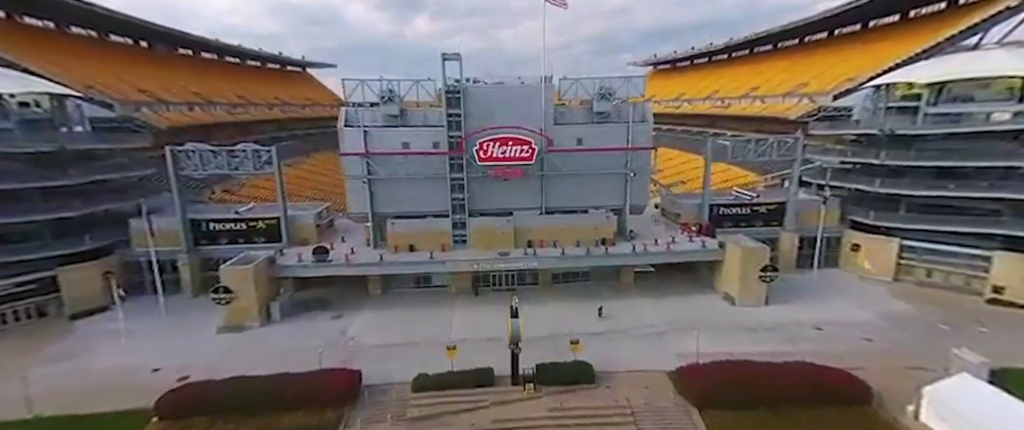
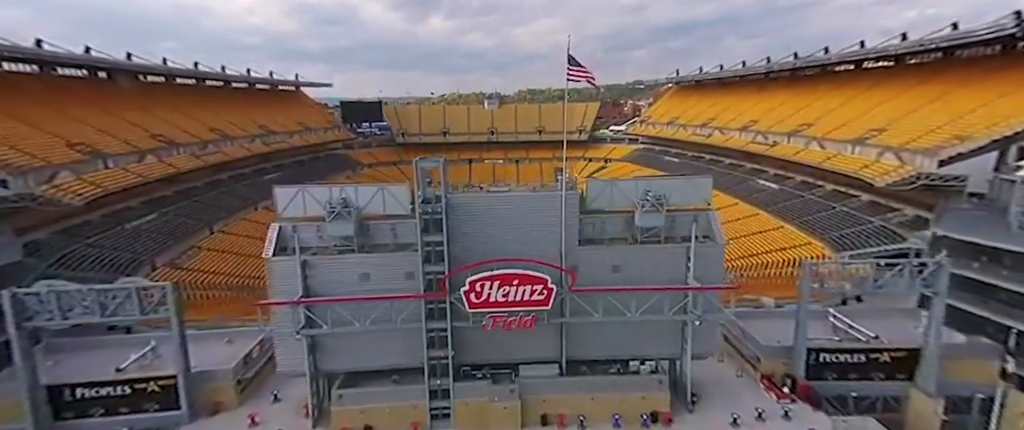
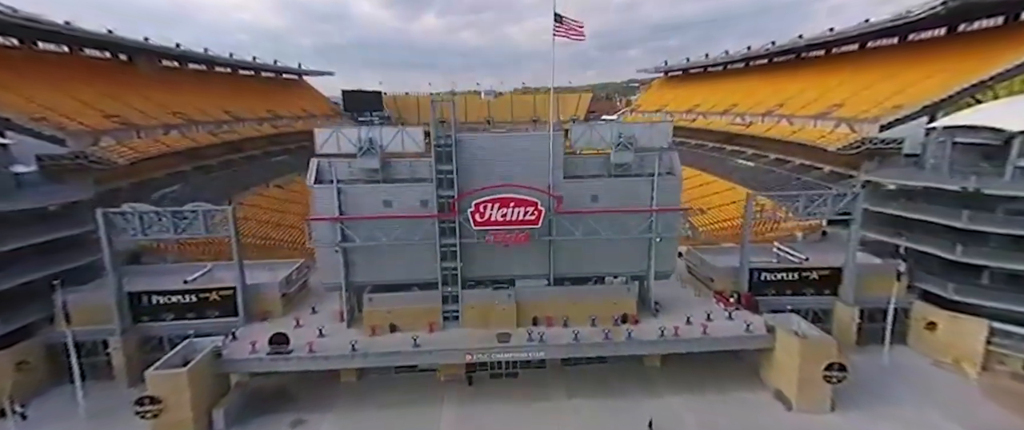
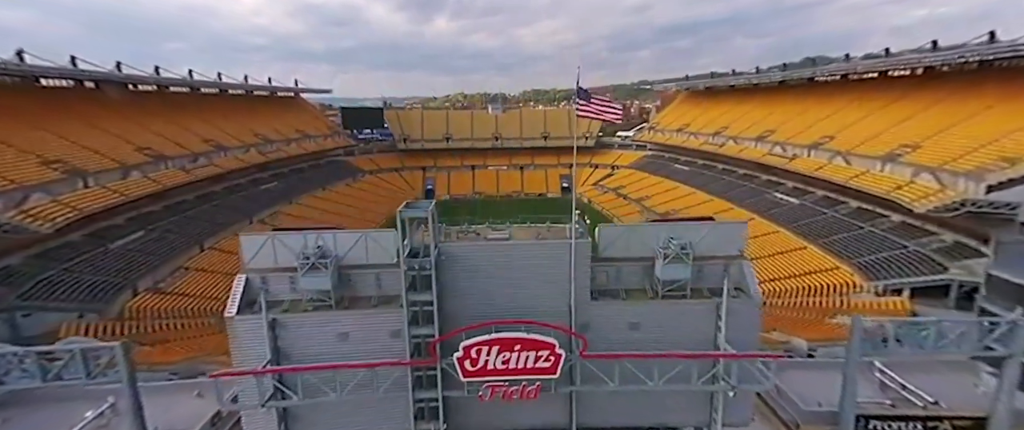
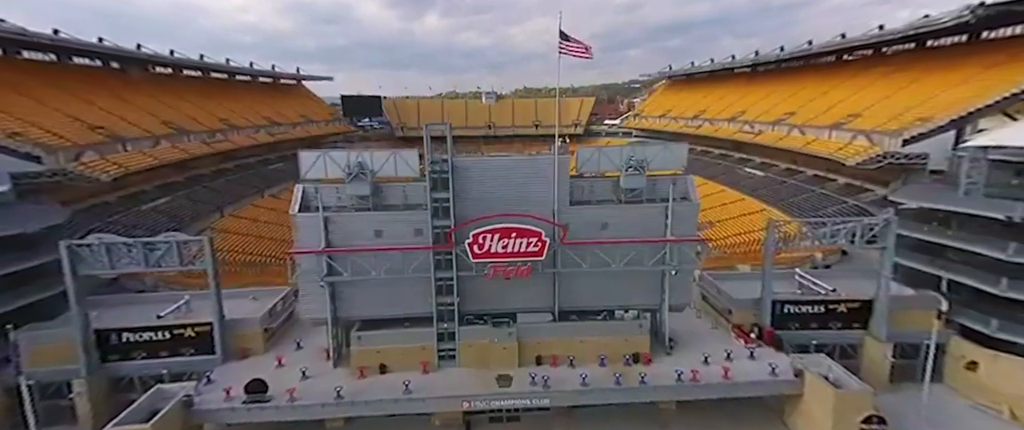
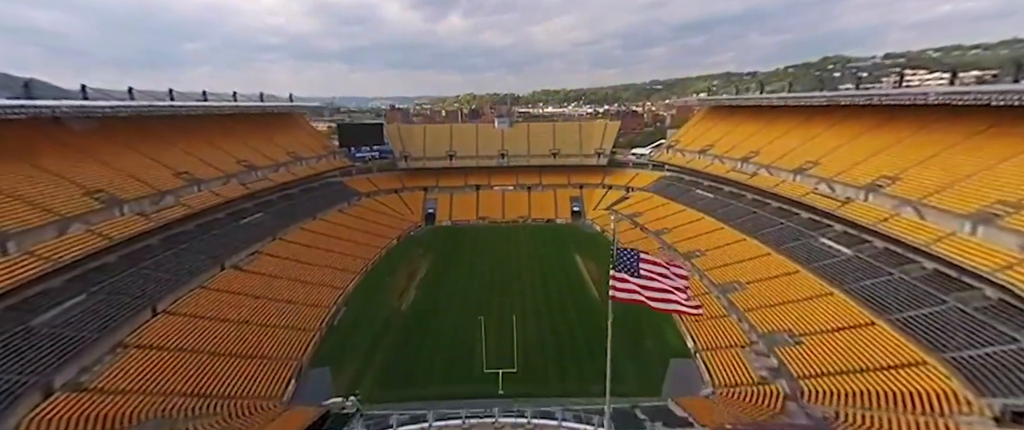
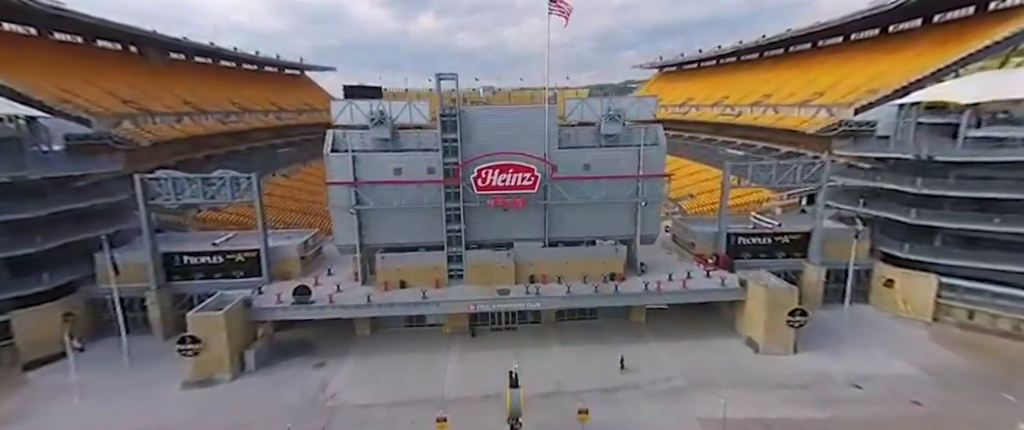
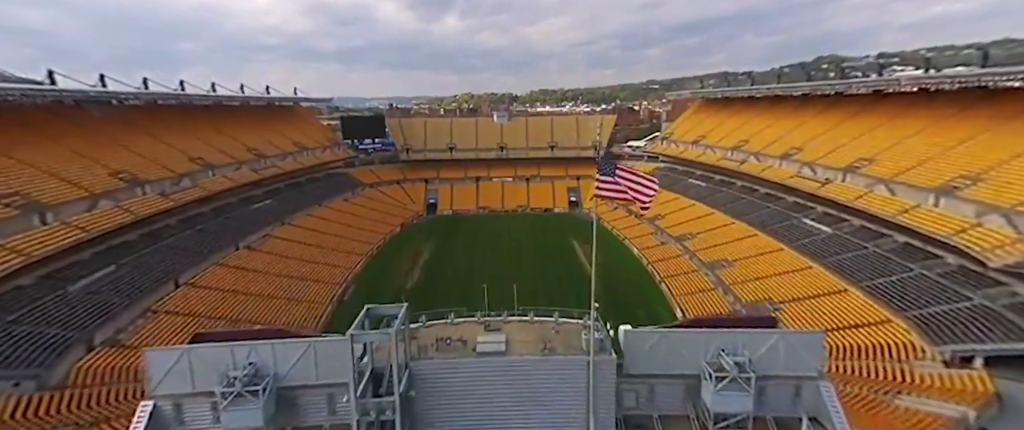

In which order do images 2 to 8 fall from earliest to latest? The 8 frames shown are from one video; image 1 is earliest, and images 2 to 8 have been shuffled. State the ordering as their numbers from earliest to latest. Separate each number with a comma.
7, 3, 5, 2, 4, 8, 6
